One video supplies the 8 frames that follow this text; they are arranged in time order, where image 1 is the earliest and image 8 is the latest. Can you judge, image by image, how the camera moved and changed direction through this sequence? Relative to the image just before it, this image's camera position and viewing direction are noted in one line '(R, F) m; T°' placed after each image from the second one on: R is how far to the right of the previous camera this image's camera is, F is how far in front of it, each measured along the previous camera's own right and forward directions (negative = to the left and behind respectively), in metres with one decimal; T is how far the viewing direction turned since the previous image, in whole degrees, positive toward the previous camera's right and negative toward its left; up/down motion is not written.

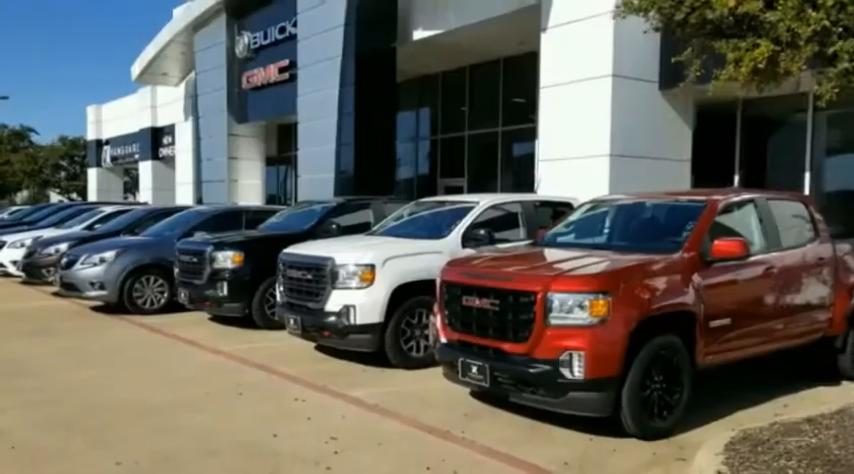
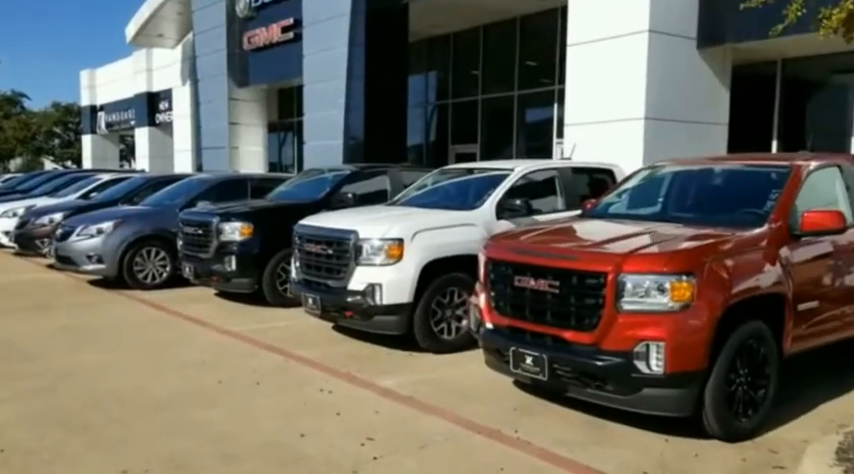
(-0.3, +0.7) m; 0°
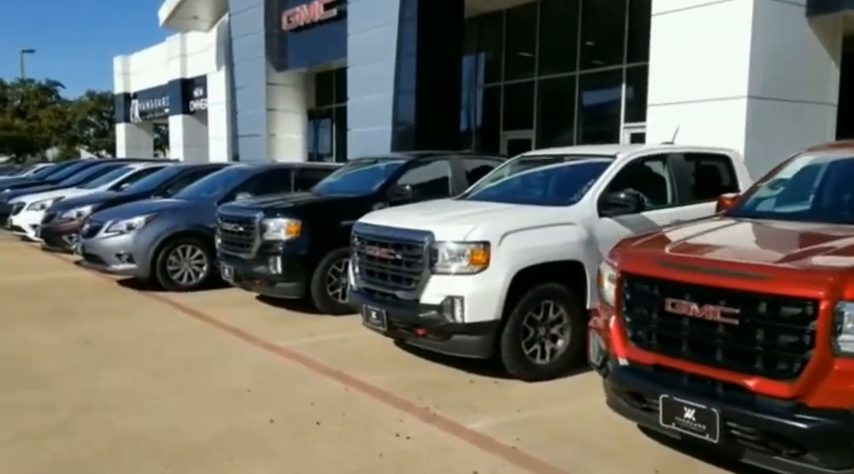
(-0.5, +1.2) m; -2°
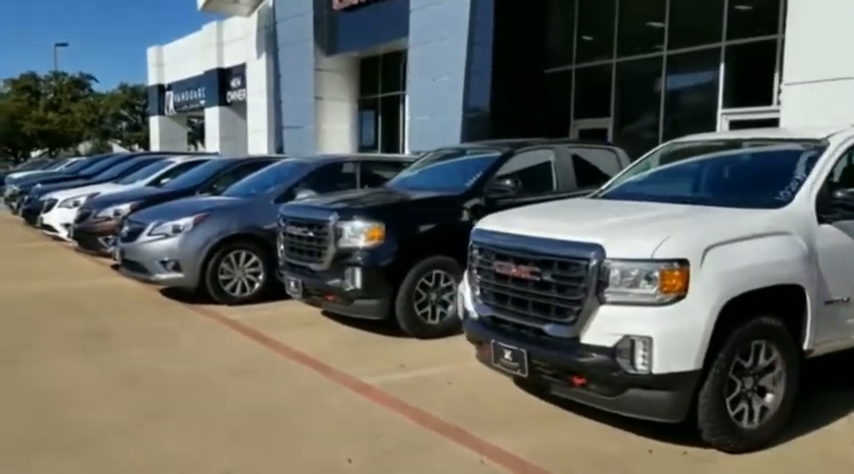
(-0.8, +1.5) m; -2°
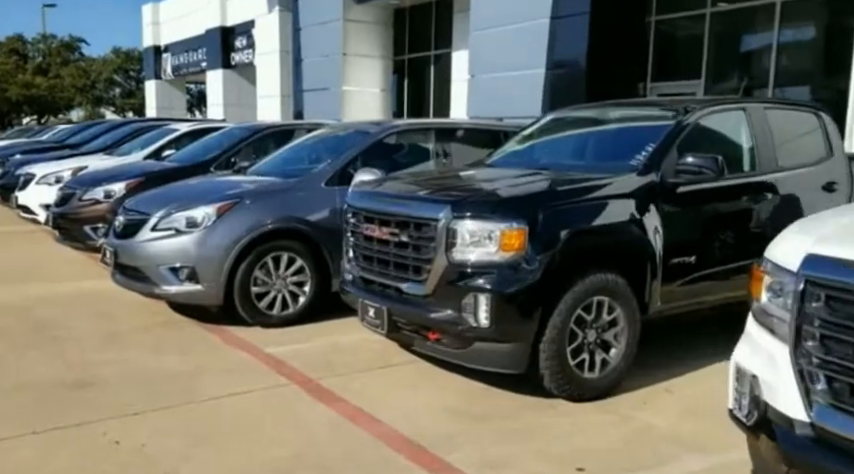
(-1.0, +2.4) m; 0°
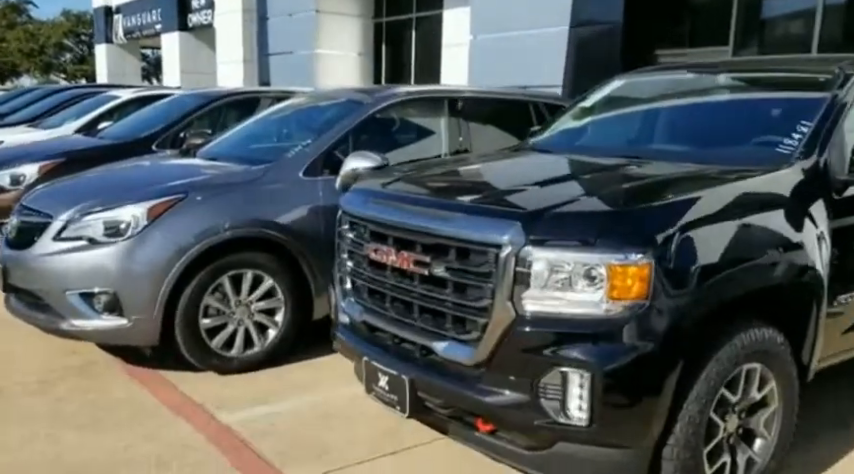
(-0.3, +1.7) m; +3°
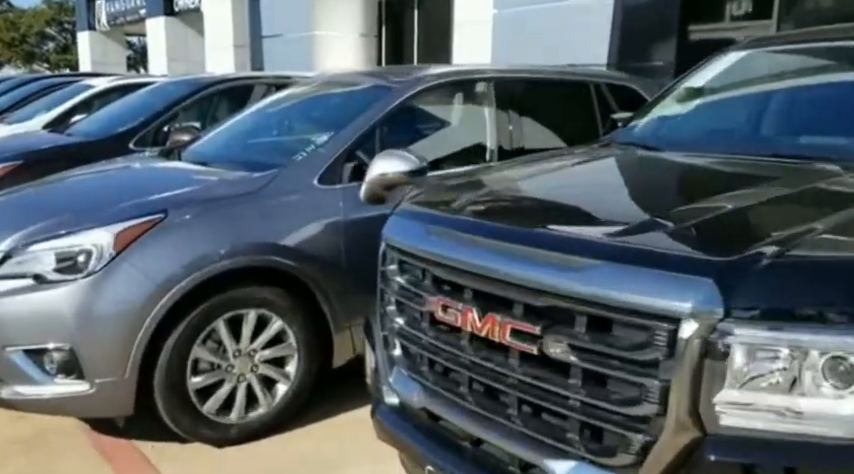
(-0.3, +1.1) m; 0°
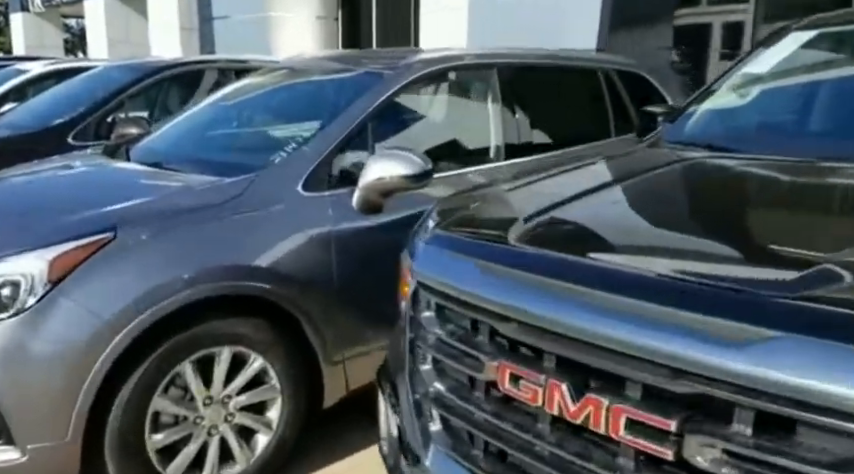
(-0.2, +0.6) m; +4°
